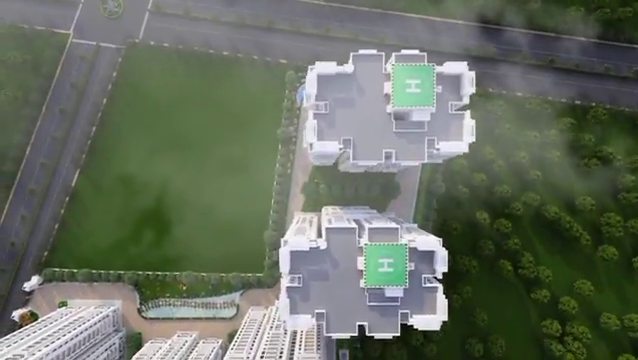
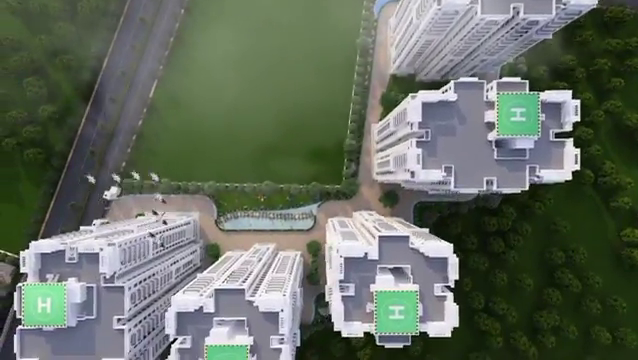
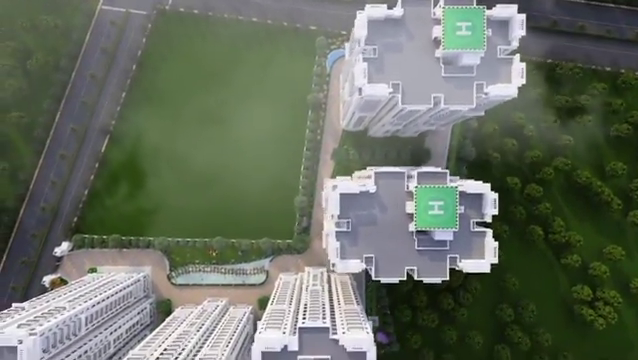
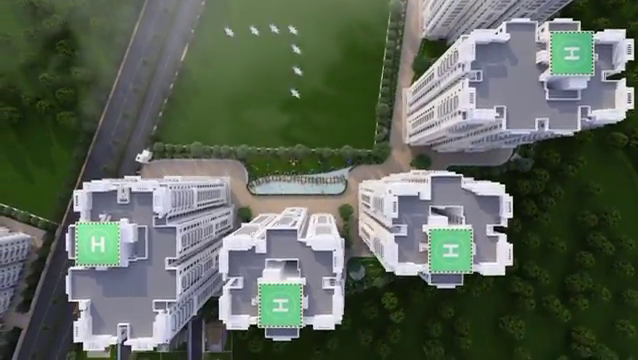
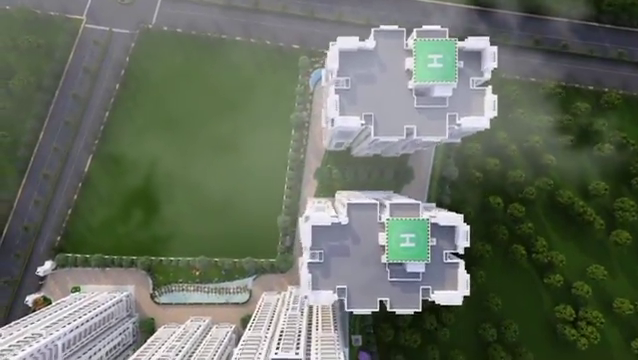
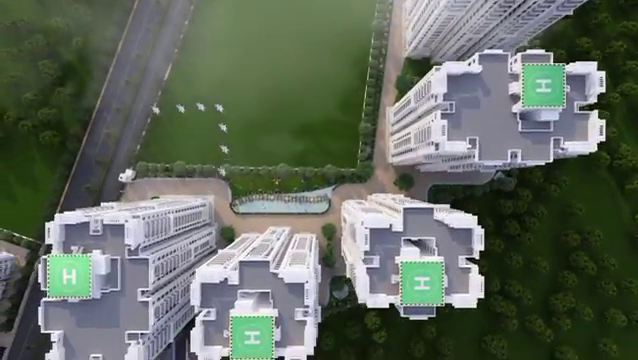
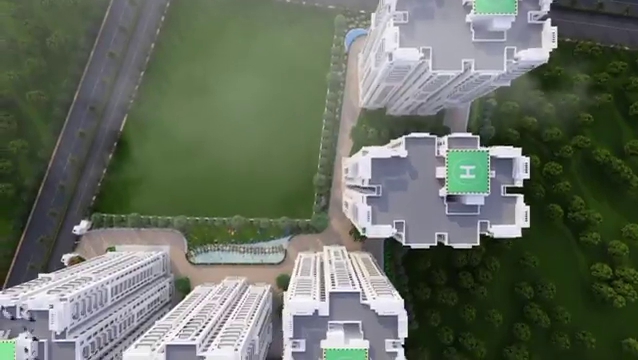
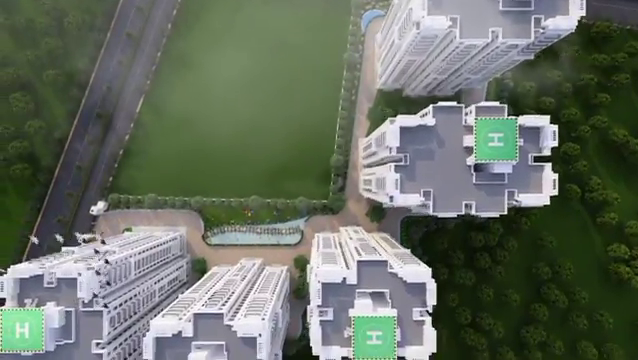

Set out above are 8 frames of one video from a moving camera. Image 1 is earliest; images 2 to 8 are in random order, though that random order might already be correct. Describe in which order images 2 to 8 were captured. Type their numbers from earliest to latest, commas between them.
5, 3, 7, 8, 2, 6, 4
